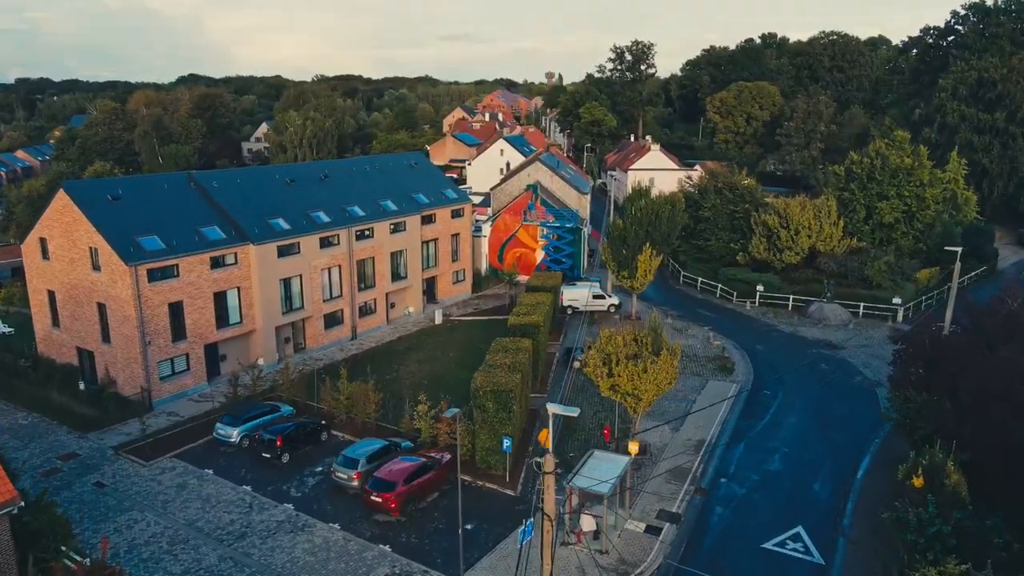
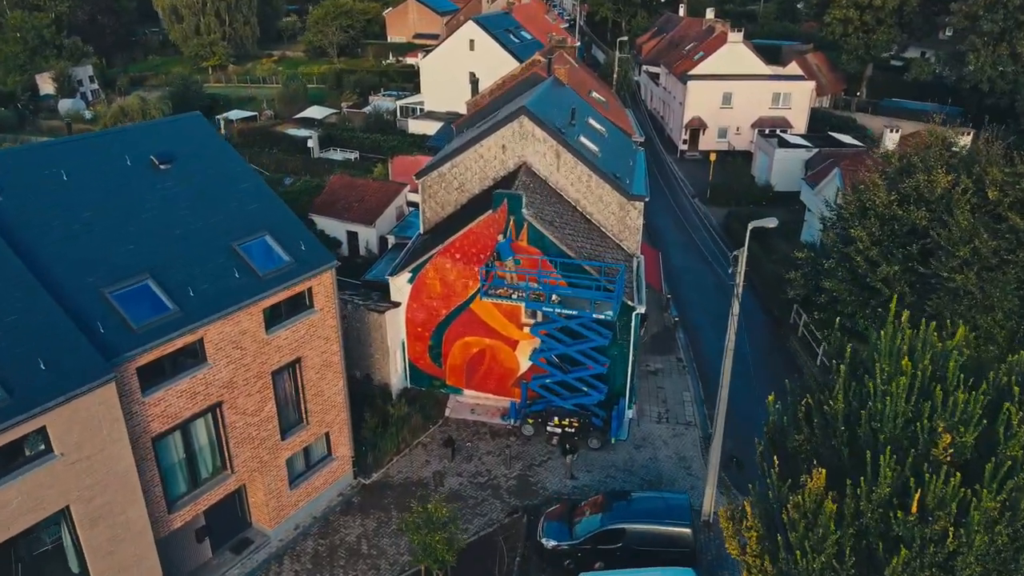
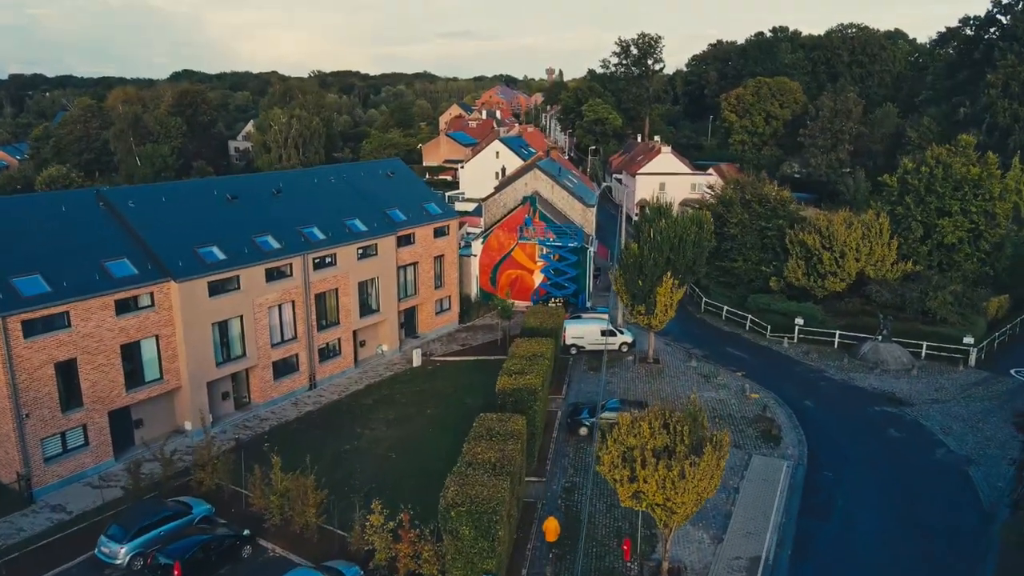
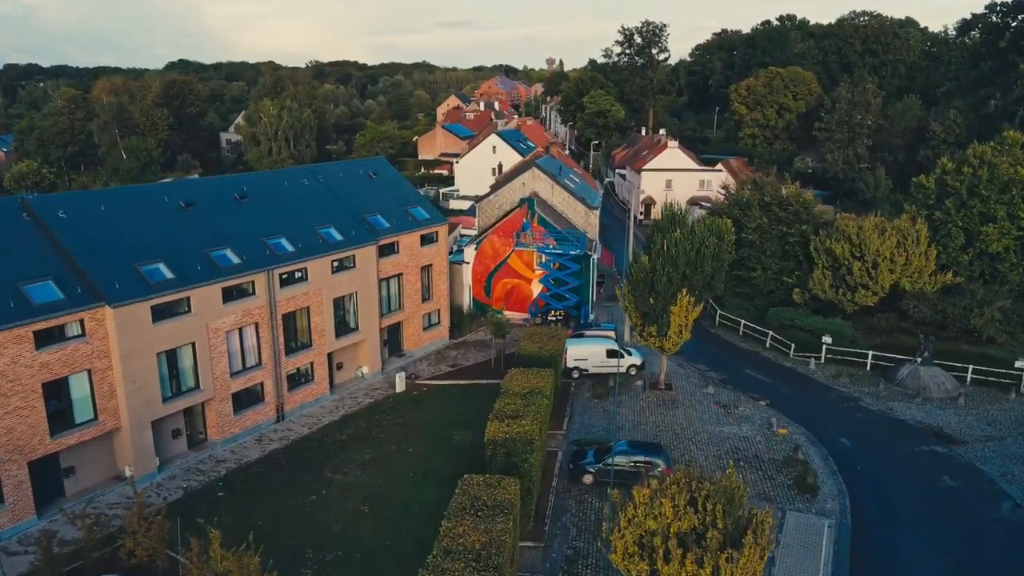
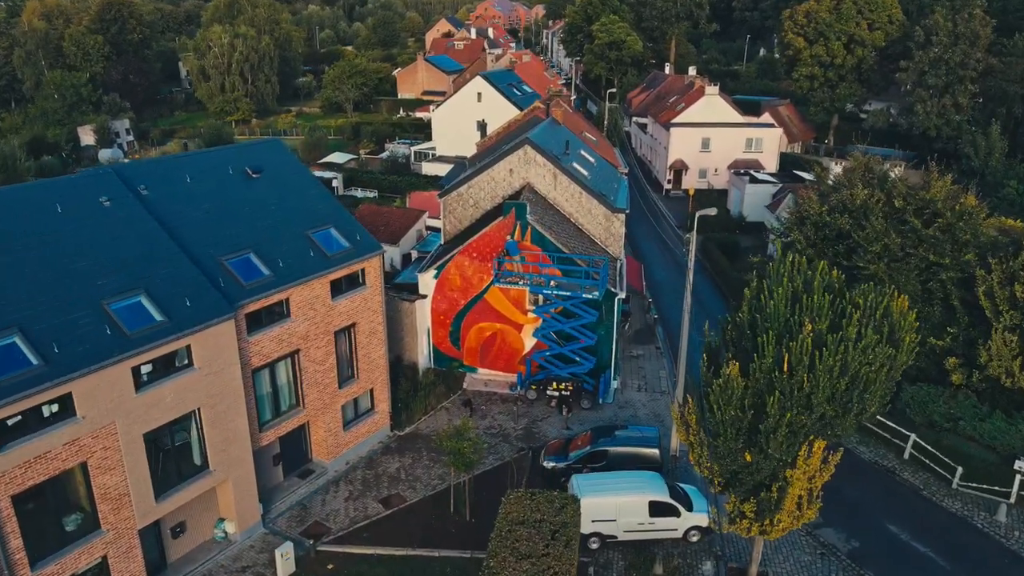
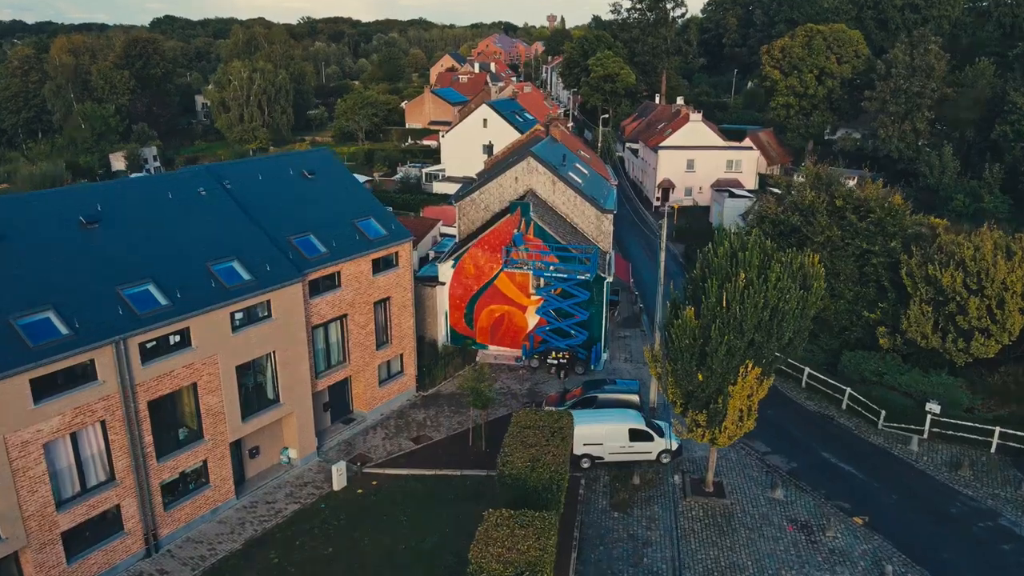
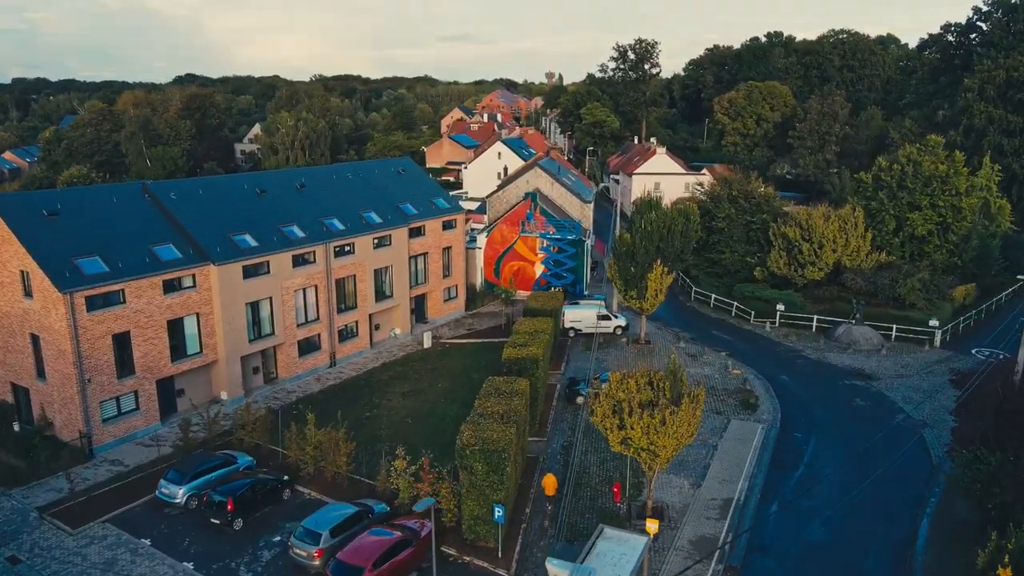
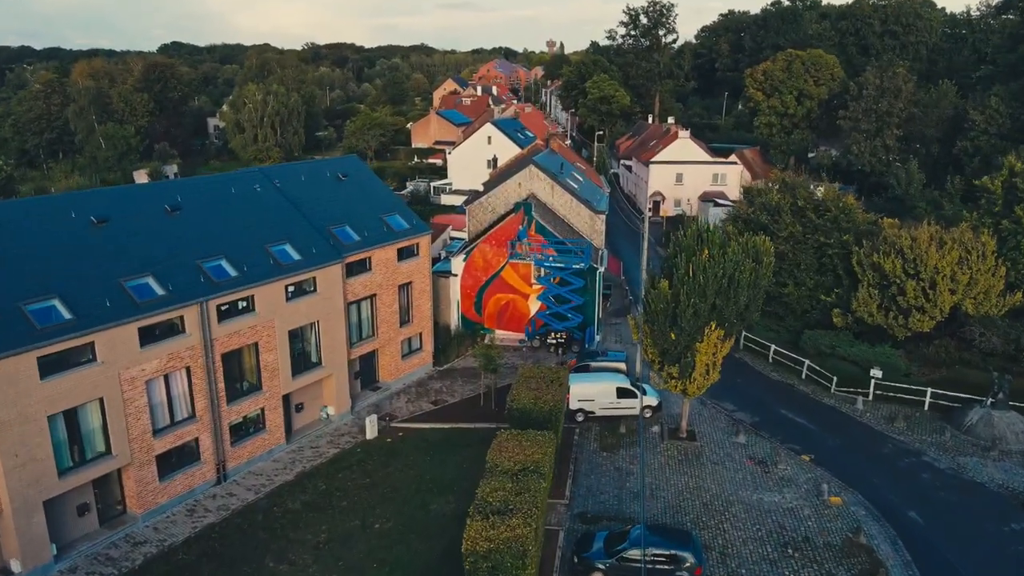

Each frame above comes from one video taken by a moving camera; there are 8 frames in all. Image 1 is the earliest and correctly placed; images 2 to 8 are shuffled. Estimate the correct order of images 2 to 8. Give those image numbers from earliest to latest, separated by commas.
7, 3, 4, 8, 6, 5, 2
